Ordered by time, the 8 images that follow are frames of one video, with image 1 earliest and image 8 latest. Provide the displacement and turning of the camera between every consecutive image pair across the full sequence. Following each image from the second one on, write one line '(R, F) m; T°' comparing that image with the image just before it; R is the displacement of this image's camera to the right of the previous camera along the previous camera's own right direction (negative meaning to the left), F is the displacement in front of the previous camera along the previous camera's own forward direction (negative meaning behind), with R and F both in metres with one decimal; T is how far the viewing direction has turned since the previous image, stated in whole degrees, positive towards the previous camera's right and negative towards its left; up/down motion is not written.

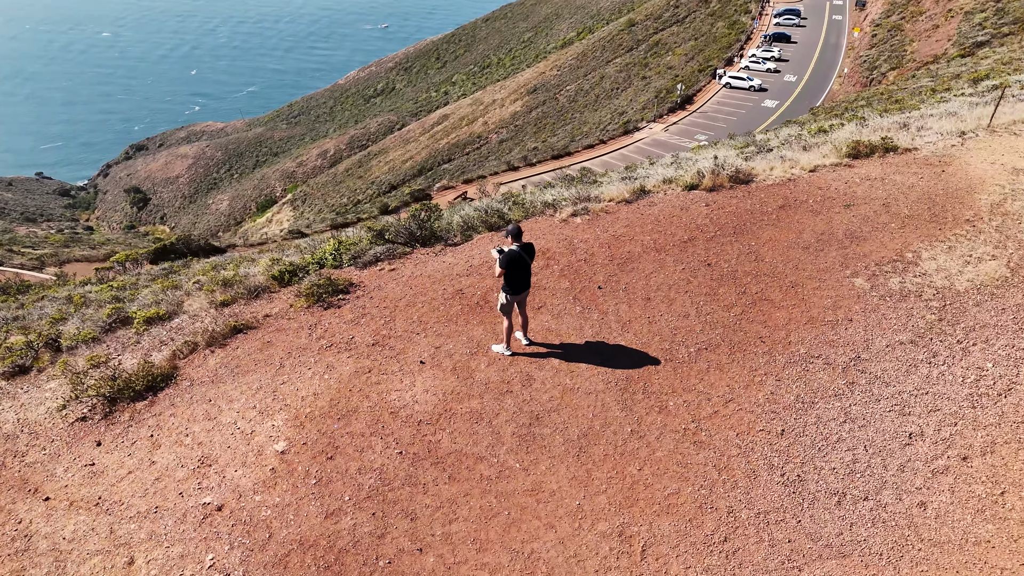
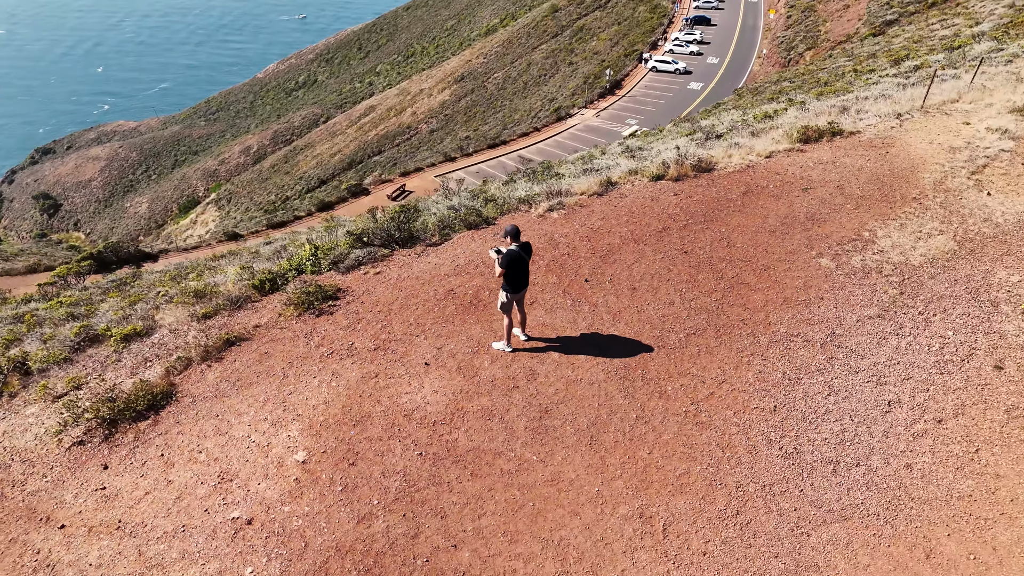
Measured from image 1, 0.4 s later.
(-0.6, -0.2) m; +5°
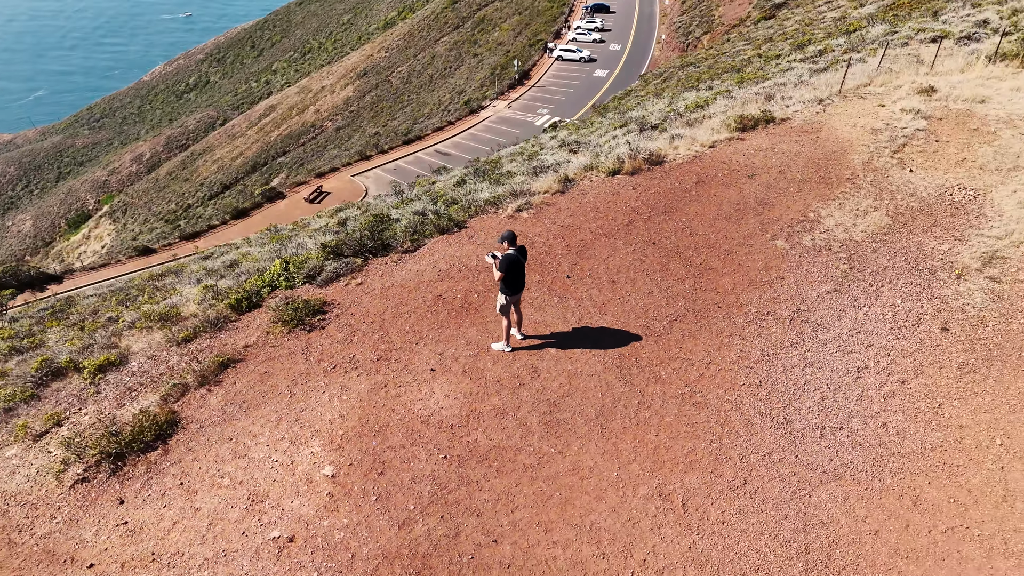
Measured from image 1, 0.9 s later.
(-0.8, -0.3) m; +6°
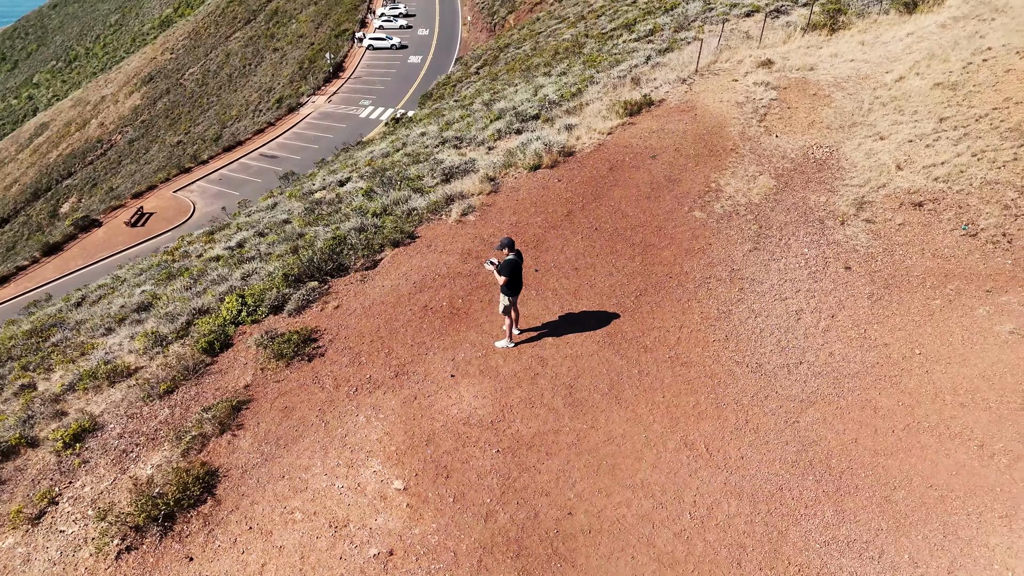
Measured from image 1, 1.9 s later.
(-1.8, -0.5) m; +13°
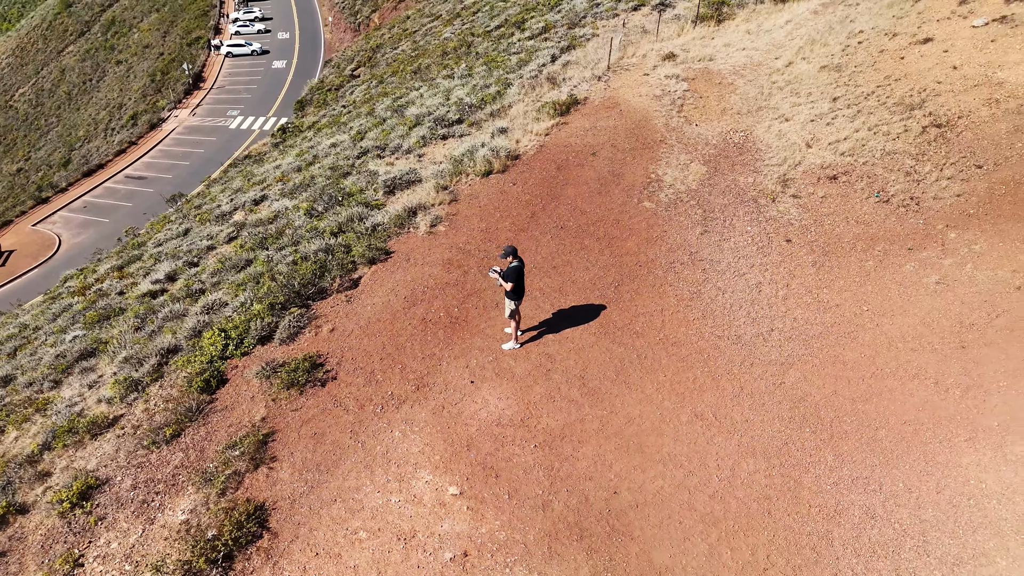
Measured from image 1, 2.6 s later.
(-1.4, -0.4) m; +9°
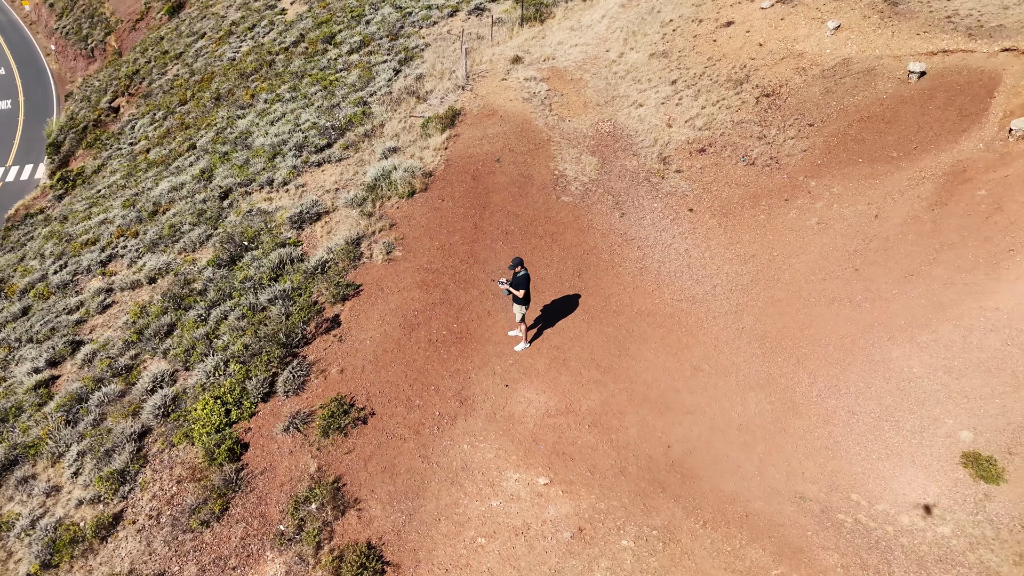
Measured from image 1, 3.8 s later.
(-2.7, -0.5) m; +16°
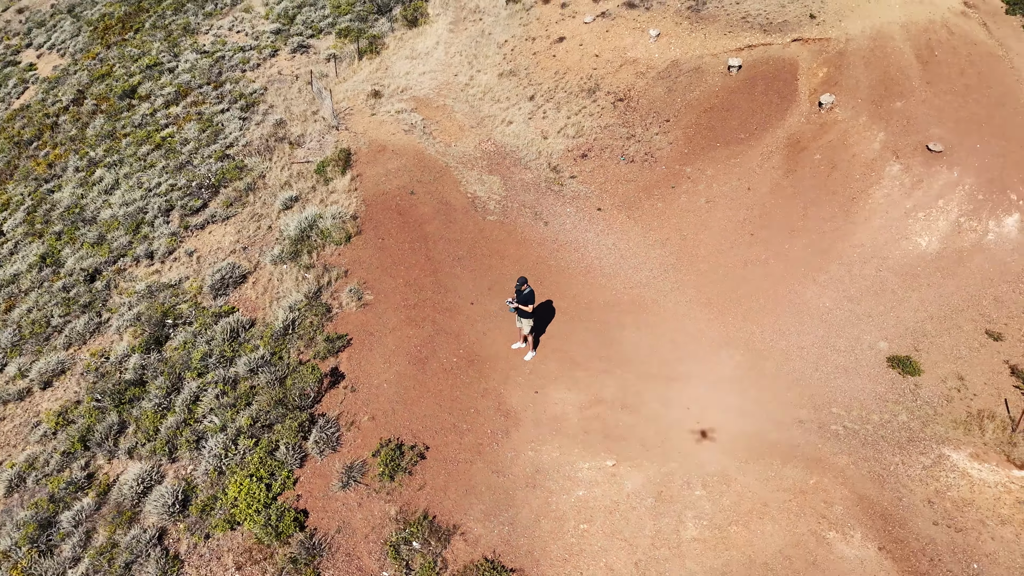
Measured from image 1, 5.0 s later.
(-3.0, -0.5) m; +17°
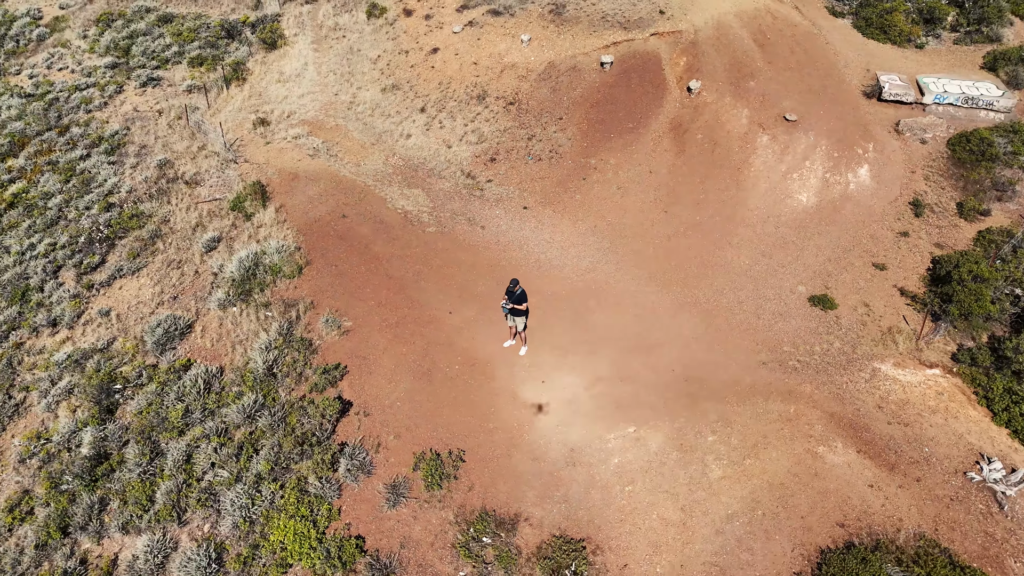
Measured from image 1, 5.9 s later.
(-2.4, -0.5) m; +13°
